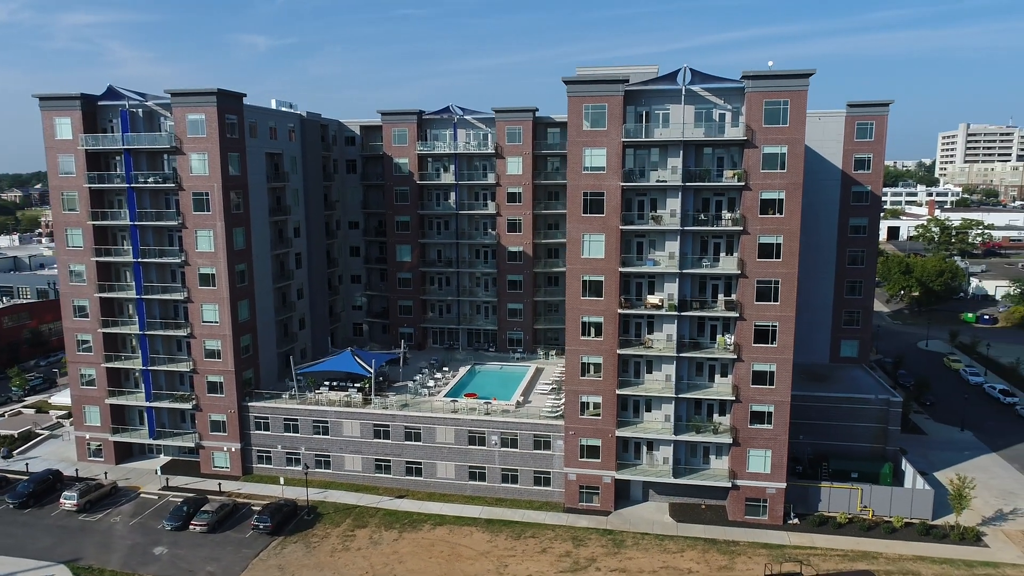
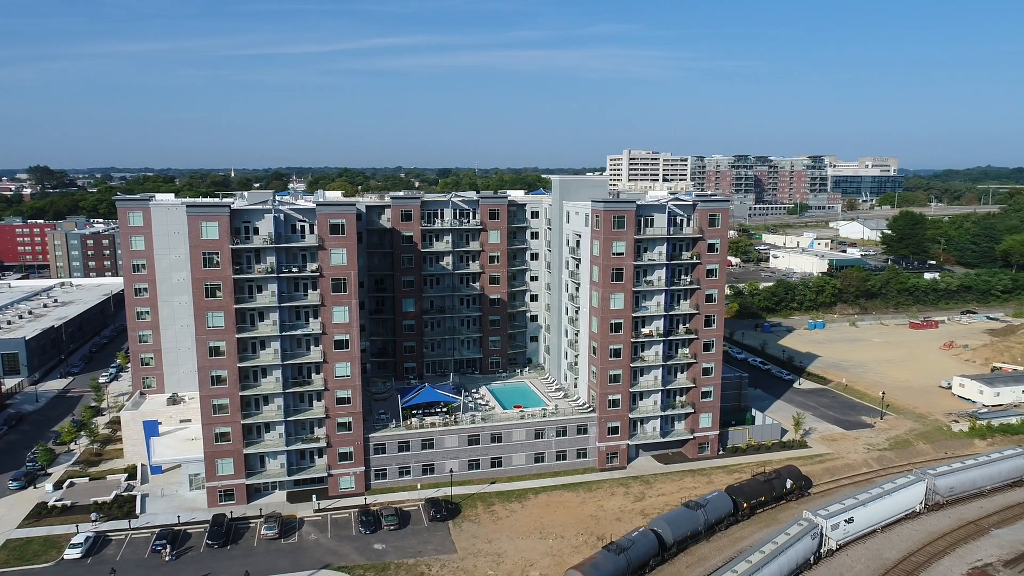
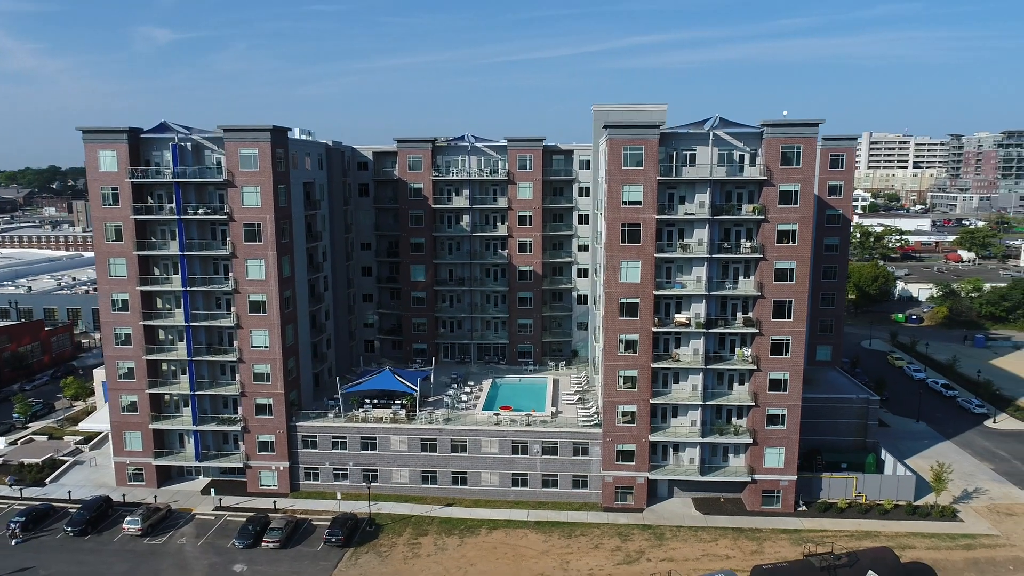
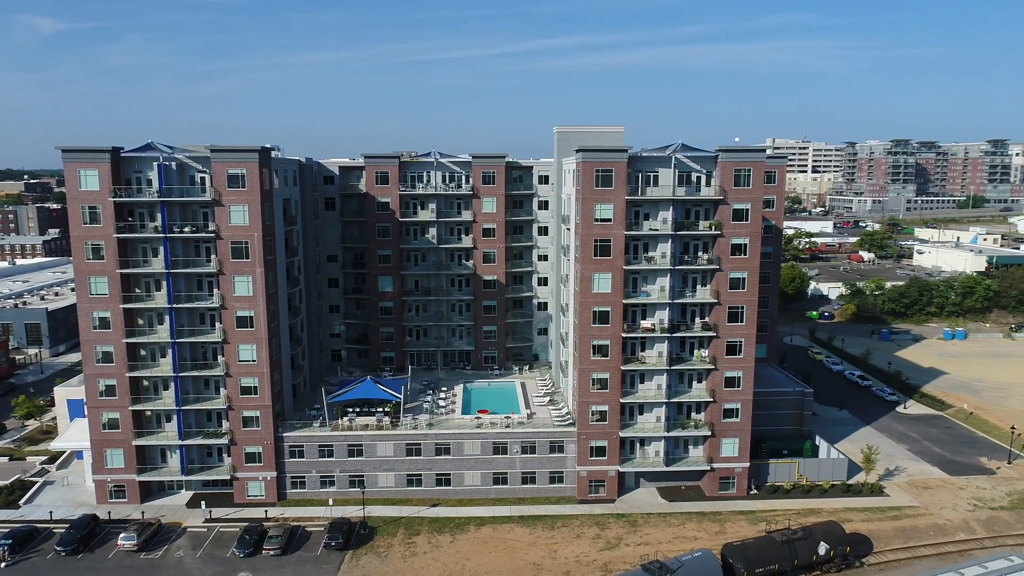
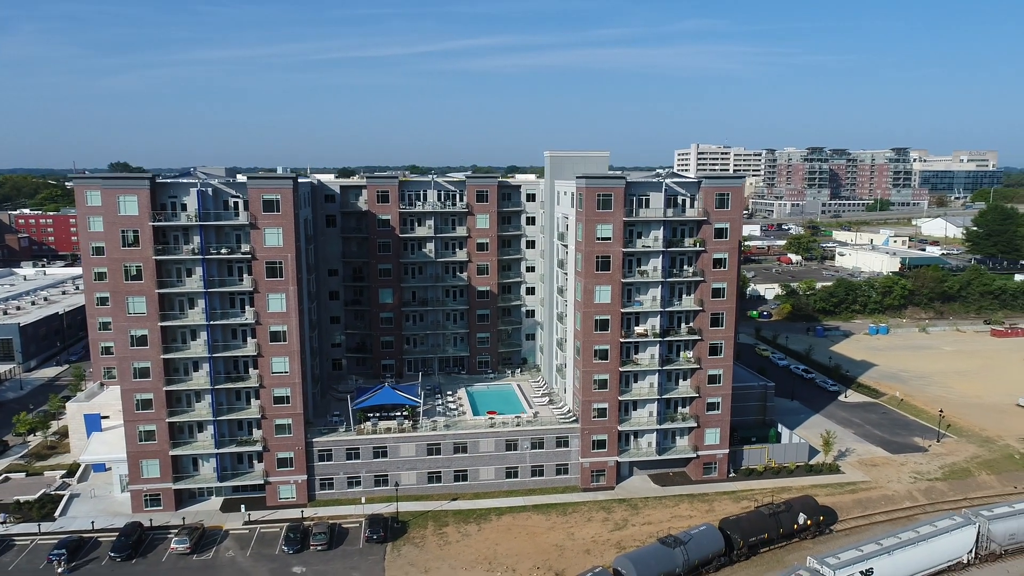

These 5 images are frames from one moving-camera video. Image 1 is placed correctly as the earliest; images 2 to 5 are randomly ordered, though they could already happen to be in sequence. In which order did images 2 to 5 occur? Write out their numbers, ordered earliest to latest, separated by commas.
3, 4, 5, 2
